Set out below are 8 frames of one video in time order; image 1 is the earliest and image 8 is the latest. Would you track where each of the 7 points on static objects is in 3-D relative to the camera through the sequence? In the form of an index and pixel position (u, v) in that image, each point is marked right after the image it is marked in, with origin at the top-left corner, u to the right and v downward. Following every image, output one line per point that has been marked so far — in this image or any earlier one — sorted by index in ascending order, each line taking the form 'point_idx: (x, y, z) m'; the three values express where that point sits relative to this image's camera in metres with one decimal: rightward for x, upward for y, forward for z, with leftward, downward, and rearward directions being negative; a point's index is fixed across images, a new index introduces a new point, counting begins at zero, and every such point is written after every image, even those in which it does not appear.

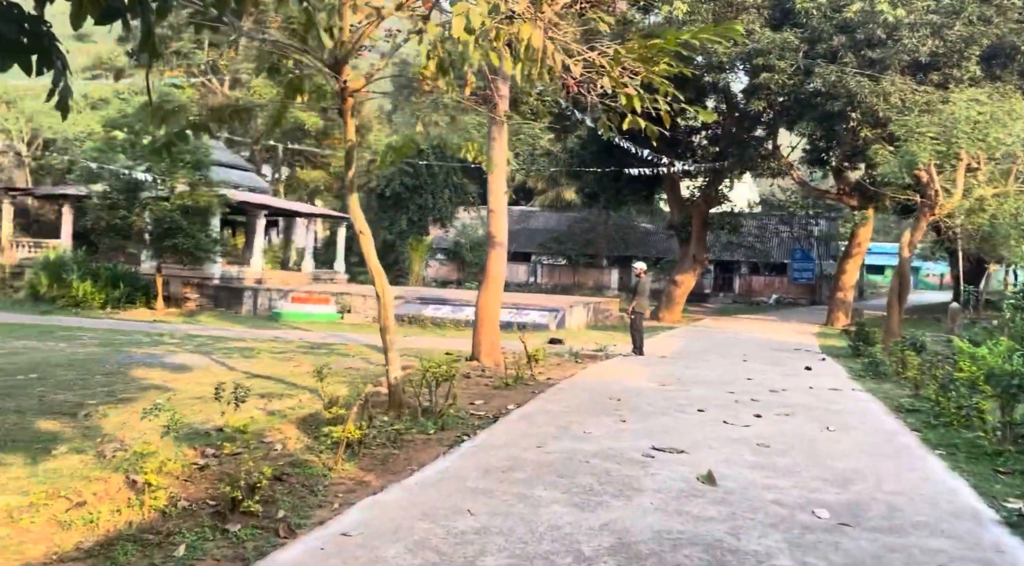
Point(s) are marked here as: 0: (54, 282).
0: (-8.9, 0.0, +18.4) m
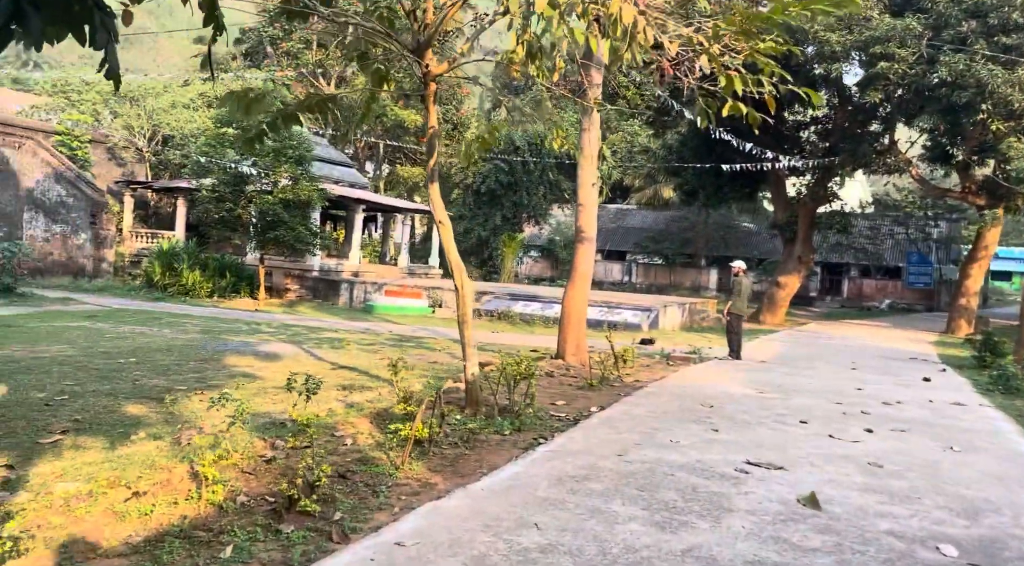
0: (-7.0, +0.2, +18.9) m
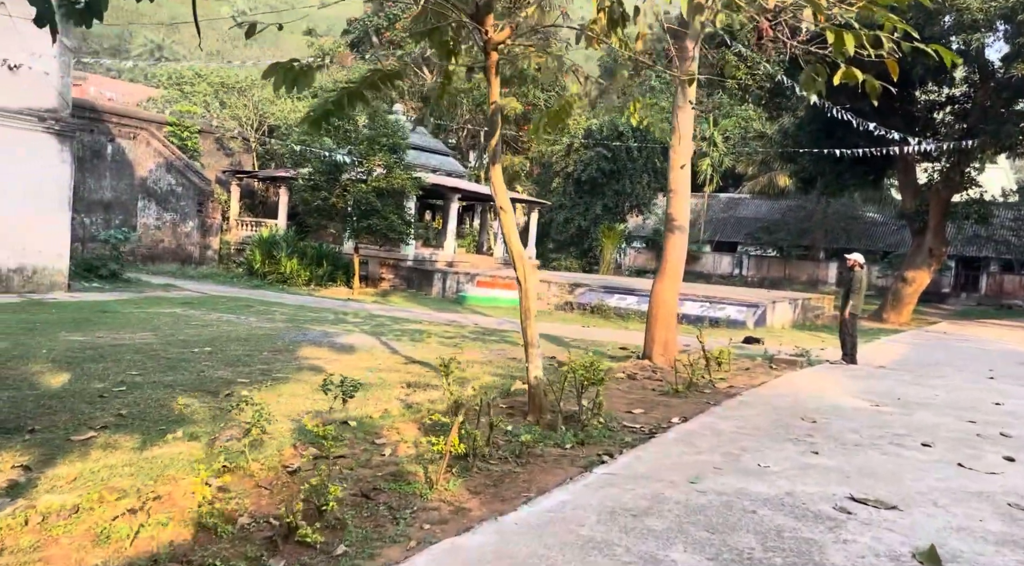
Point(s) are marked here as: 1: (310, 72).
0: (-5.0, +0.5, +18.9) m
1: (-1.2, +1.3, +5.7) m
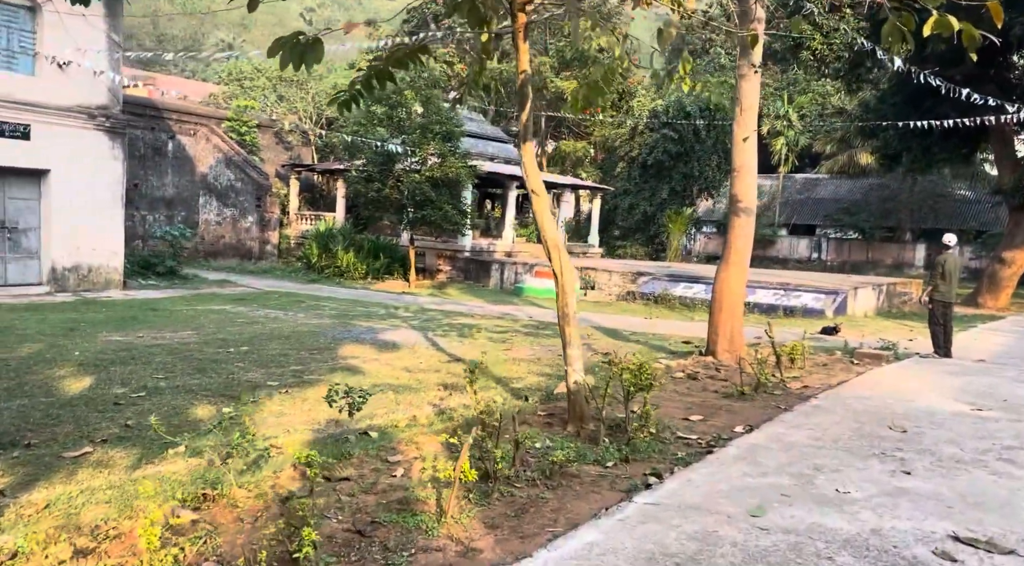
0: (-3.8, +0.6, +18.6) m
1: (-1.0, +1.3, +5.1) m
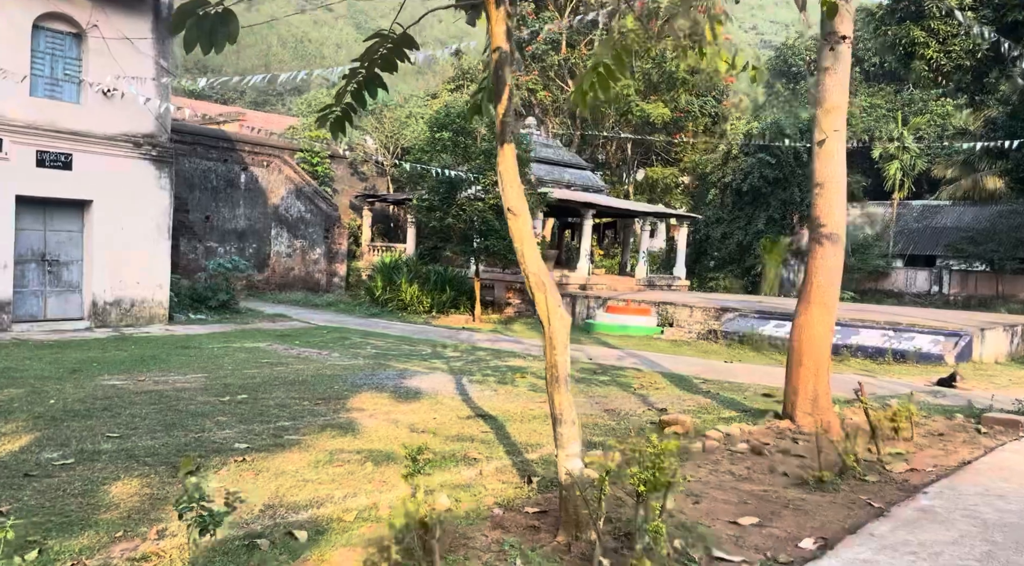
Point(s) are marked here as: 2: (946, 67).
0: (-2.3, 0.0, +17.5) m
1: (-1.1, +1.1, +3.9) m
2: (+7.2, +3.5, +15.6) m
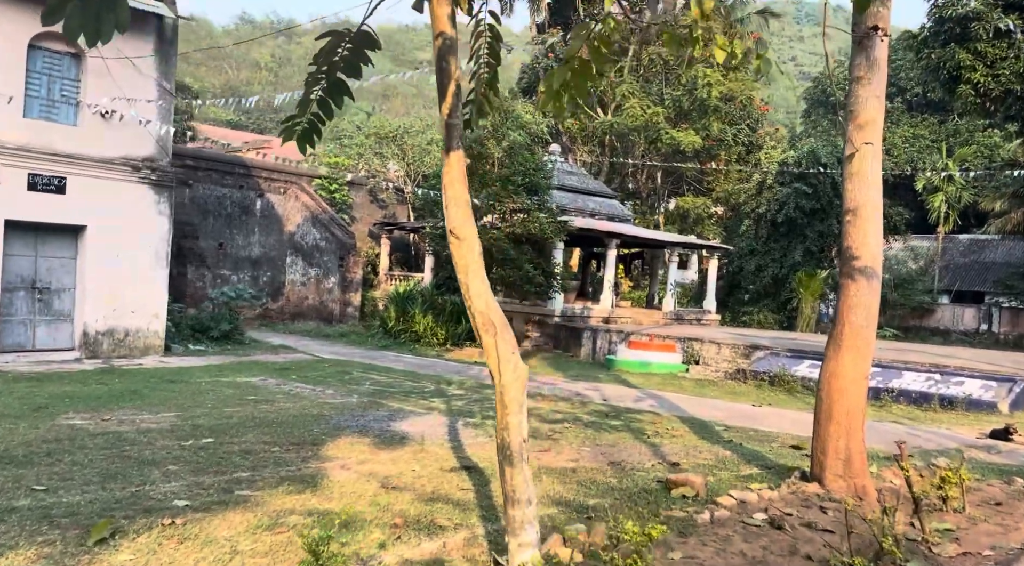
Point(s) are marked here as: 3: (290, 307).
0: (-2.0, -0.6, +16.9) m
1: (-1.3, +1.0, +3.2) m
2: (+7.5, +2.9, +14.7) m
3: (-4.6, -0.5, +19.5) m
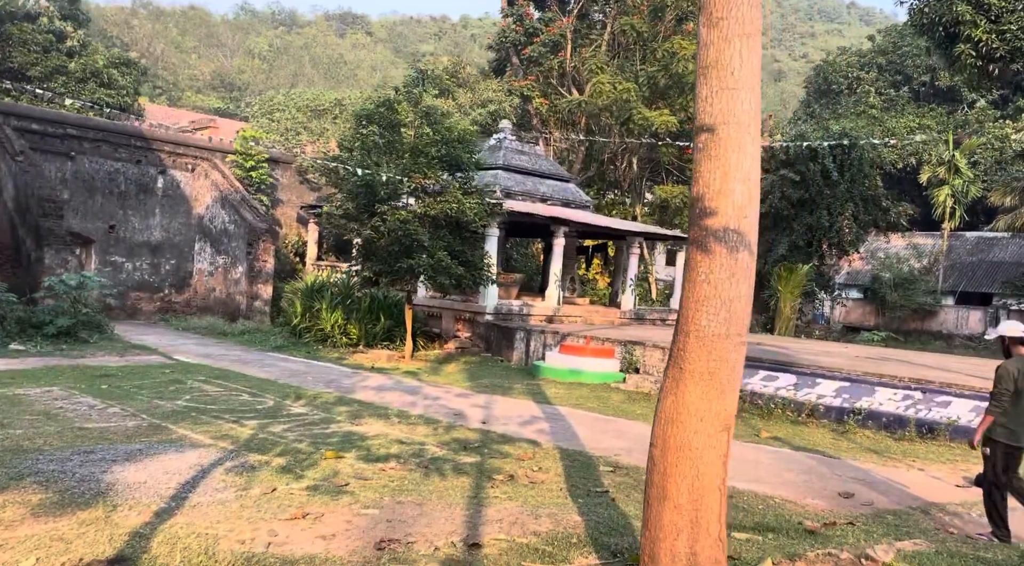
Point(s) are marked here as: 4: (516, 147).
0: (-3.2, -0.5, +14.5) m
1: (-2.6, +1.1, +0.8) m
2: (+6.3, +3.0, +12.2) m
3: (-5.8, -0.3, +17.2) m
4: (+0.1, +2.7, +18.5) m
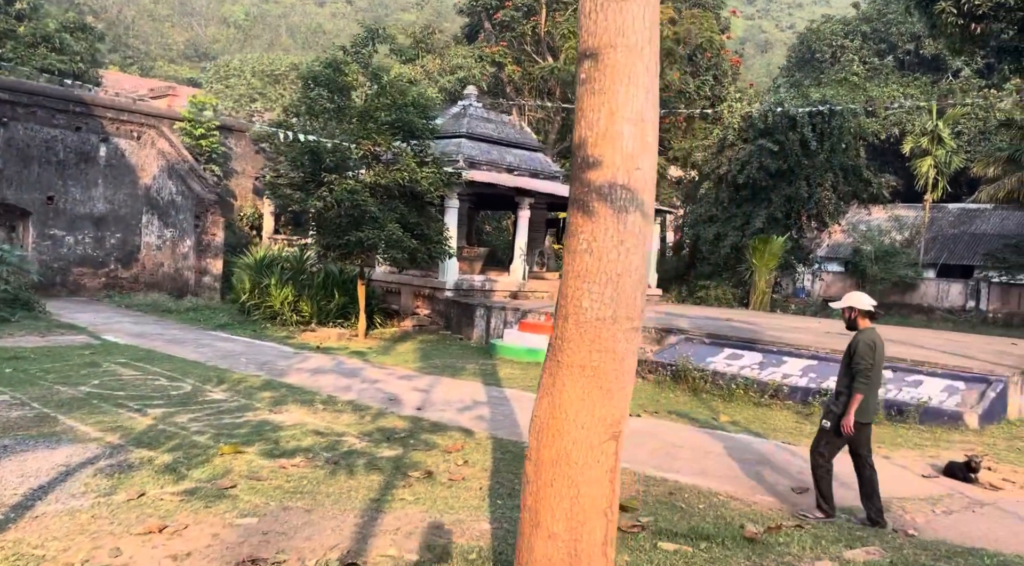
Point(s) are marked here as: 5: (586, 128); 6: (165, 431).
0: (-3.8, -0.1, +13.8) m
1: (-3.0, +1.1, +0.1) m
2: (+5.7, +3.3, +11.5) m
3: (-6.4, +0.1, +16.4) m
4: (-0.6, +3.2, +17.8) m
5: (+0.2, +0.4, +2.5) m
6: (-2.3, -0.9, +6.1) m
